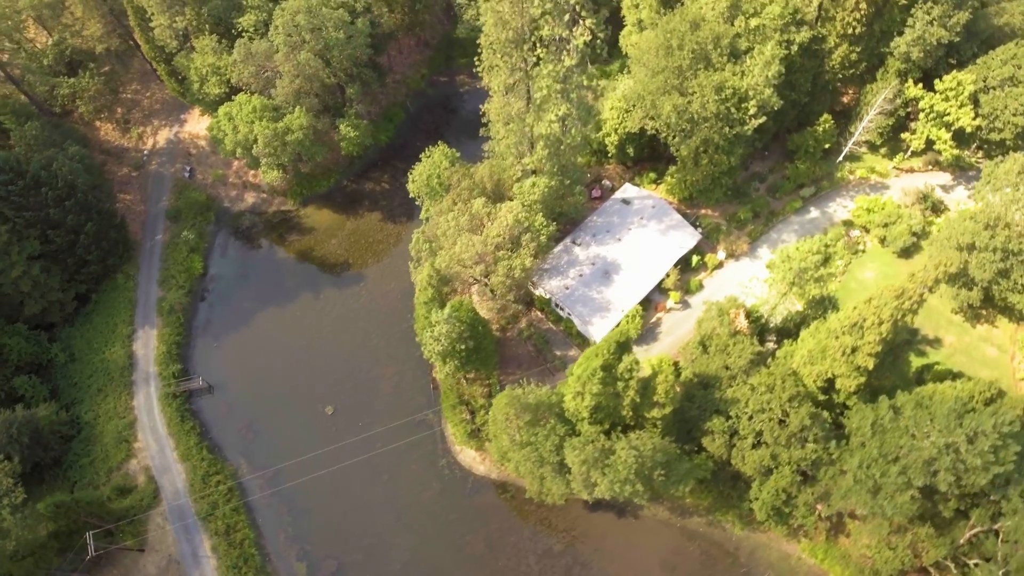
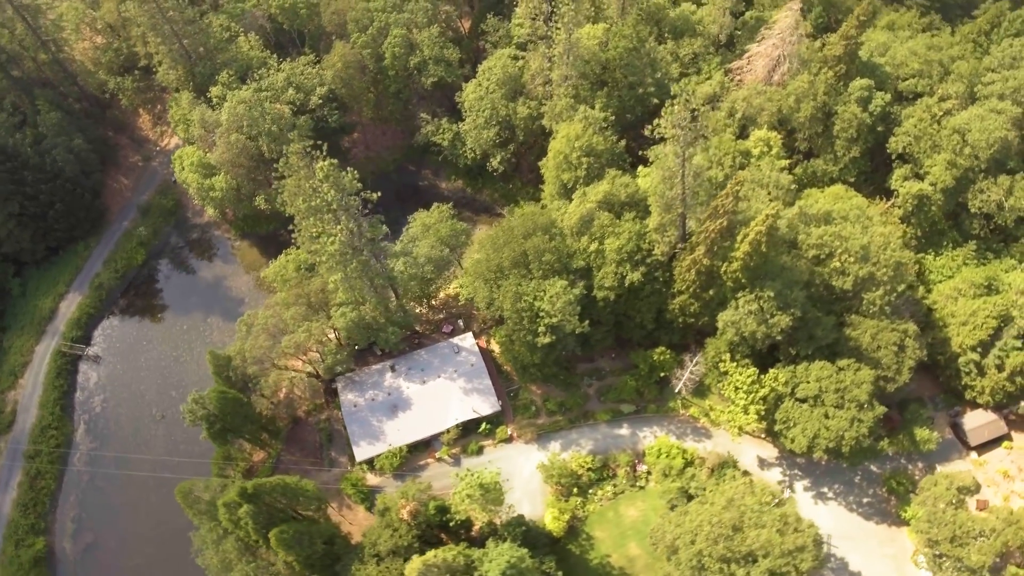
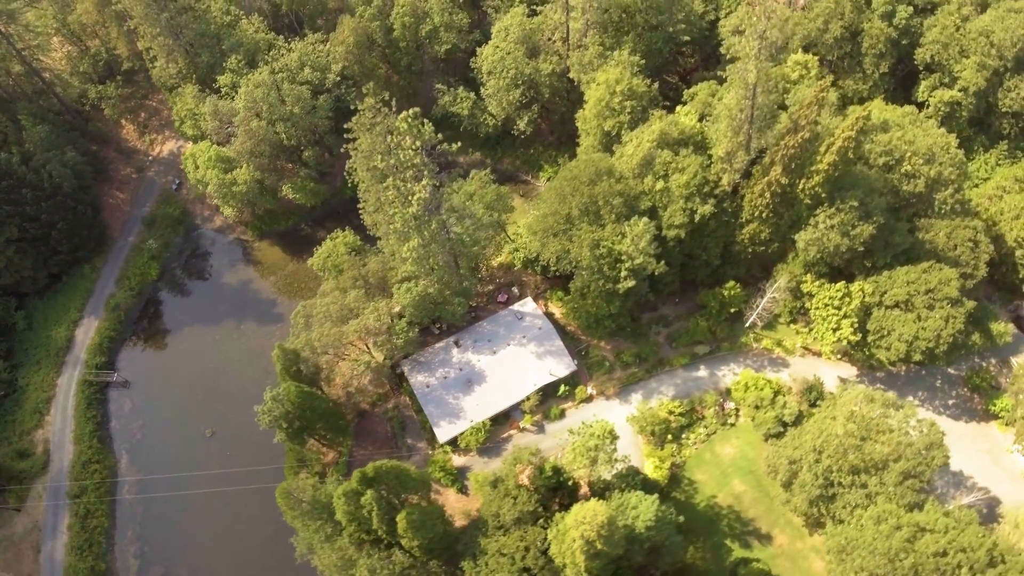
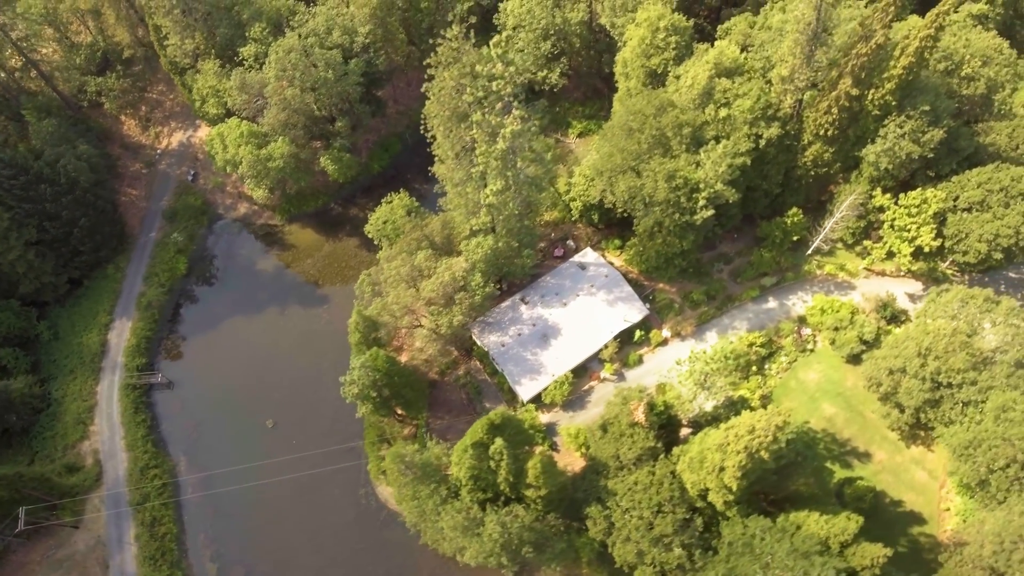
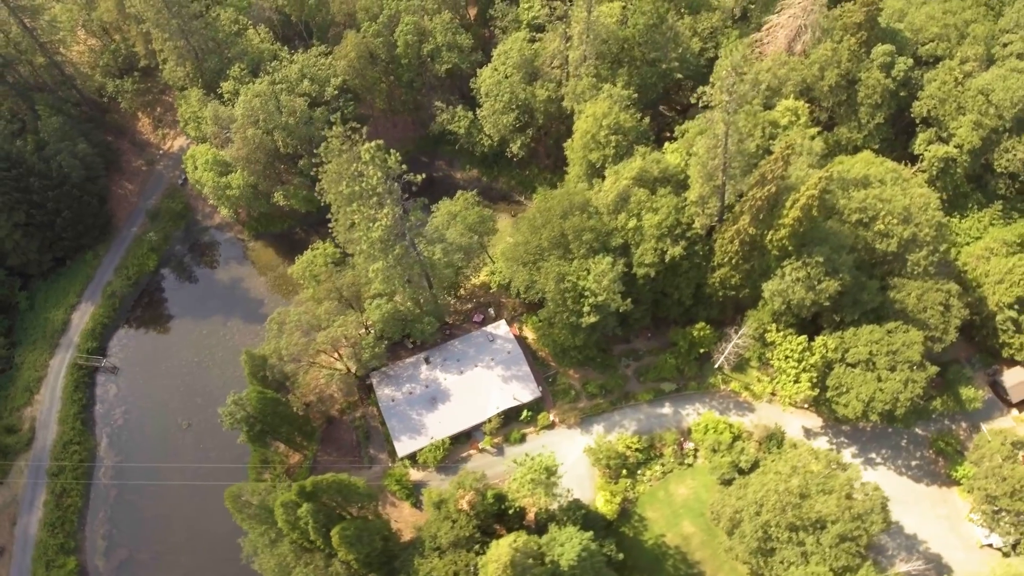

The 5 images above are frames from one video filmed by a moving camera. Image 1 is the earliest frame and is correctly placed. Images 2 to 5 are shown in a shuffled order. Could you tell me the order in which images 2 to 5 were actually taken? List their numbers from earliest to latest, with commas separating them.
4, 3, 5, 2
